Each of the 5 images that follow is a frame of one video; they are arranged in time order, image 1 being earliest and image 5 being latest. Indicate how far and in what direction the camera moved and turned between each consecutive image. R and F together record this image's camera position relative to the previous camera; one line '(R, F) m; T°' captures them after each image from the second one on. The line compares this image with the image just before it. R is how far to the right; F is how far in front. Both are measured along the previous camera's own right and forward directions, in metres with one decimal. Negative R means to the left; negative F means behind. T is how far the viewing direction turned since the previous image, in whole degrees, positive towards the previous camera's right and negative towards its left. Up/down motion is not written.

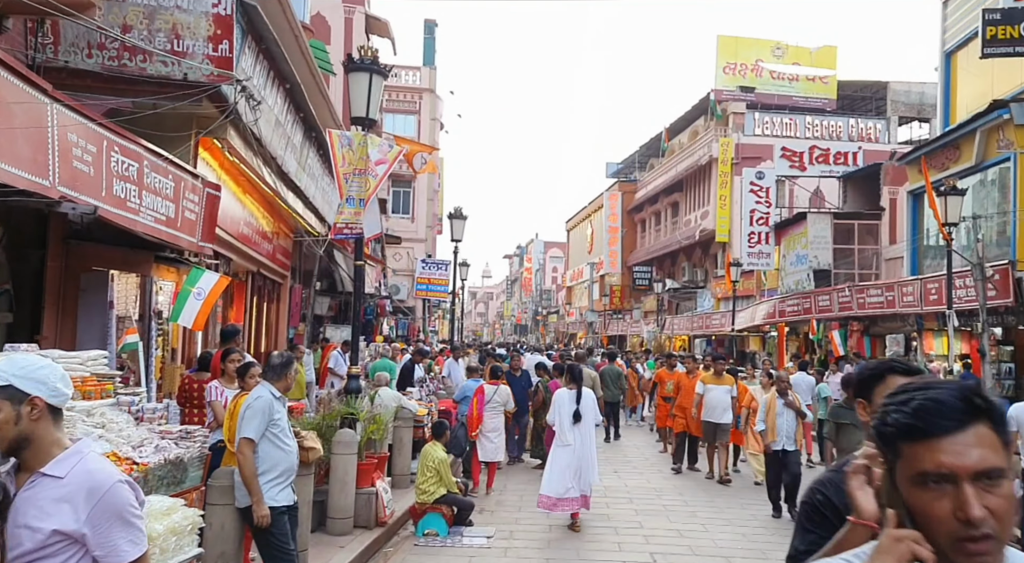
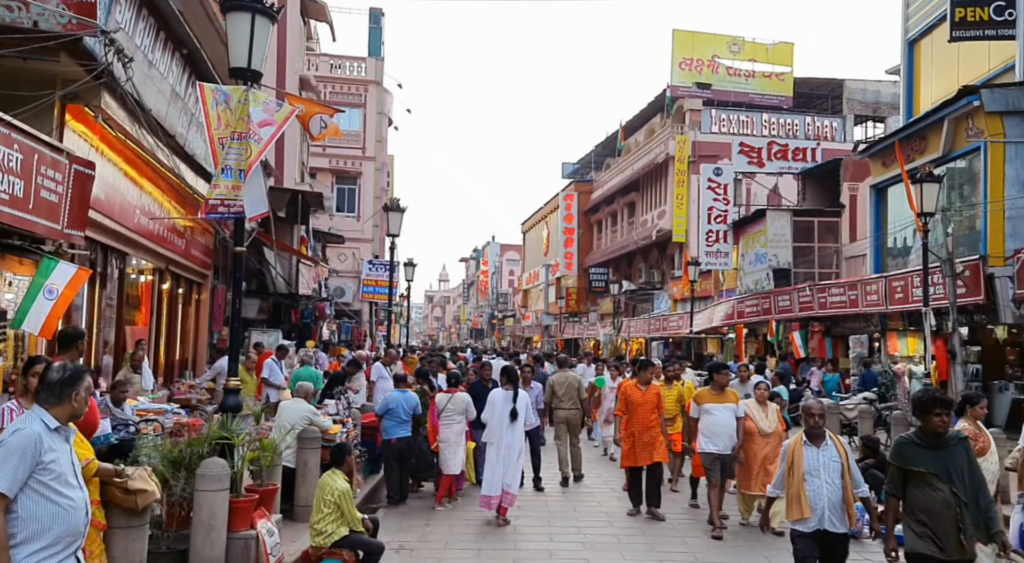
(+0.3, +1.6) m; +3°
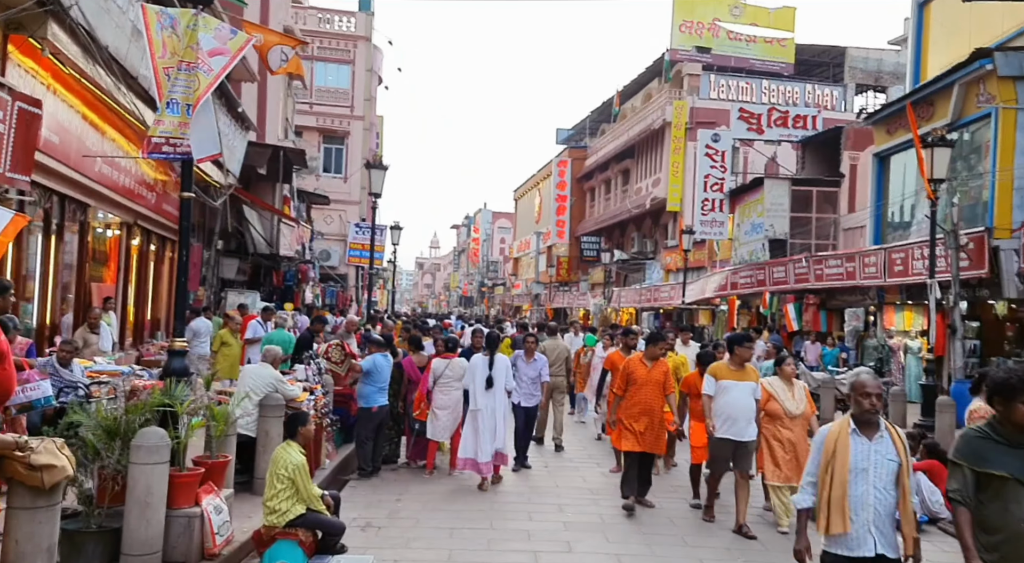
(+0.1, +0.7) m; +1°
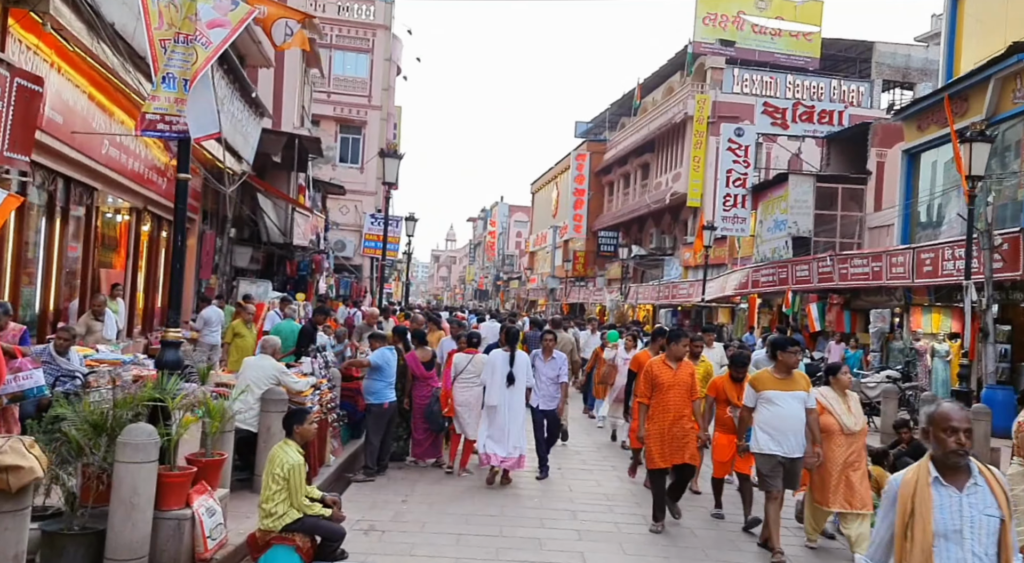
(0.0, +0.4) m; -1°
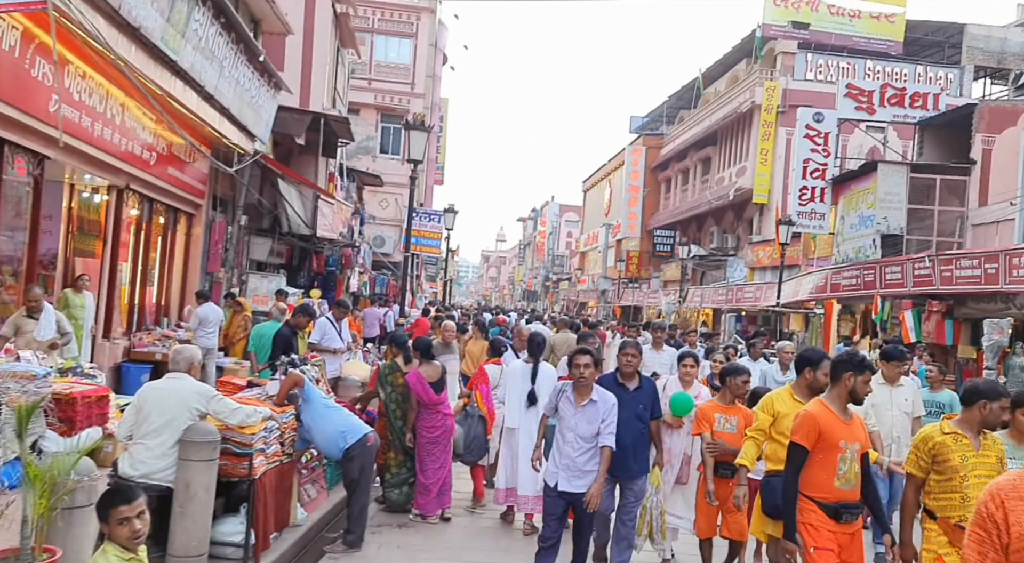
(0.0, +2.6) m; -3°
